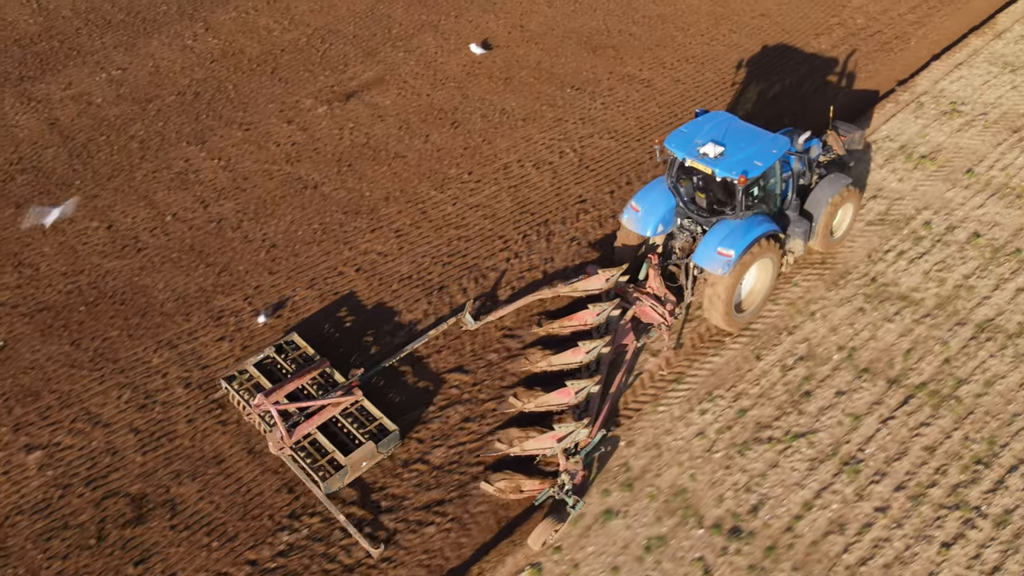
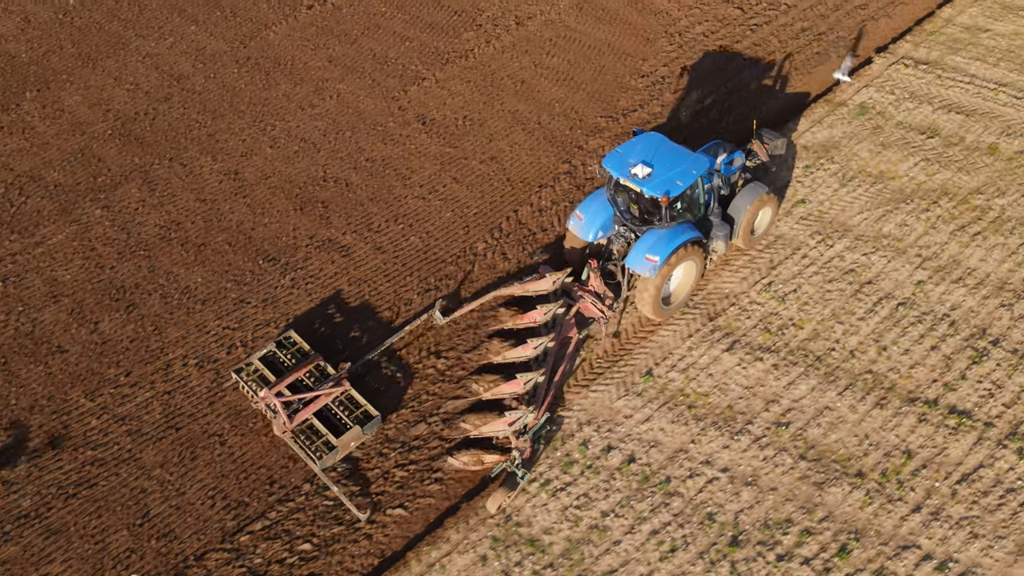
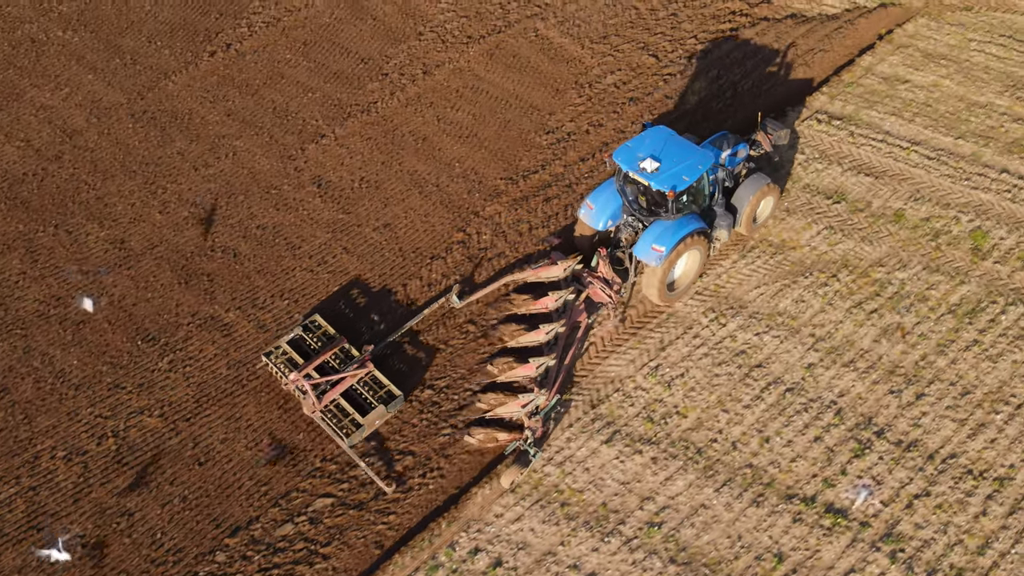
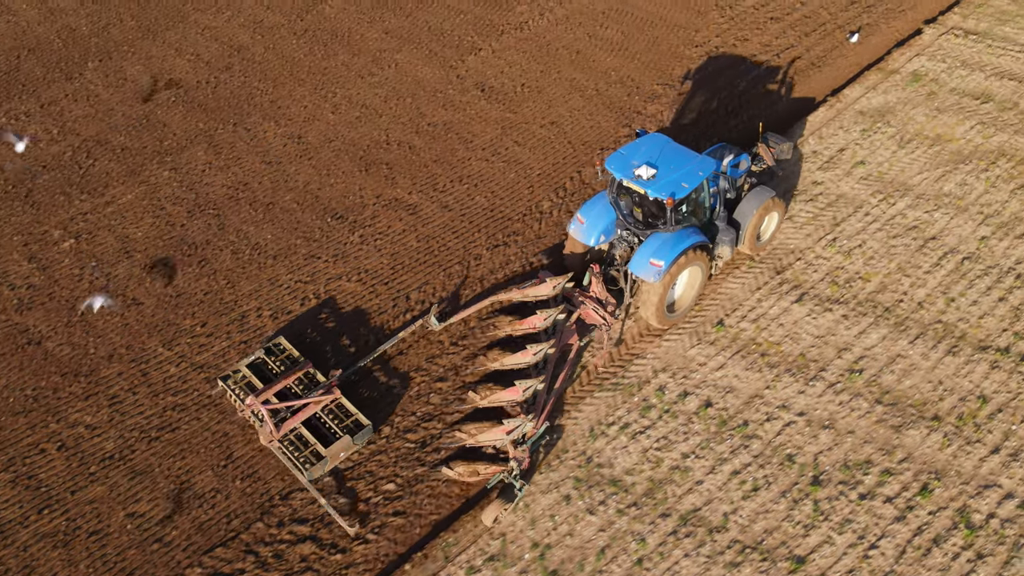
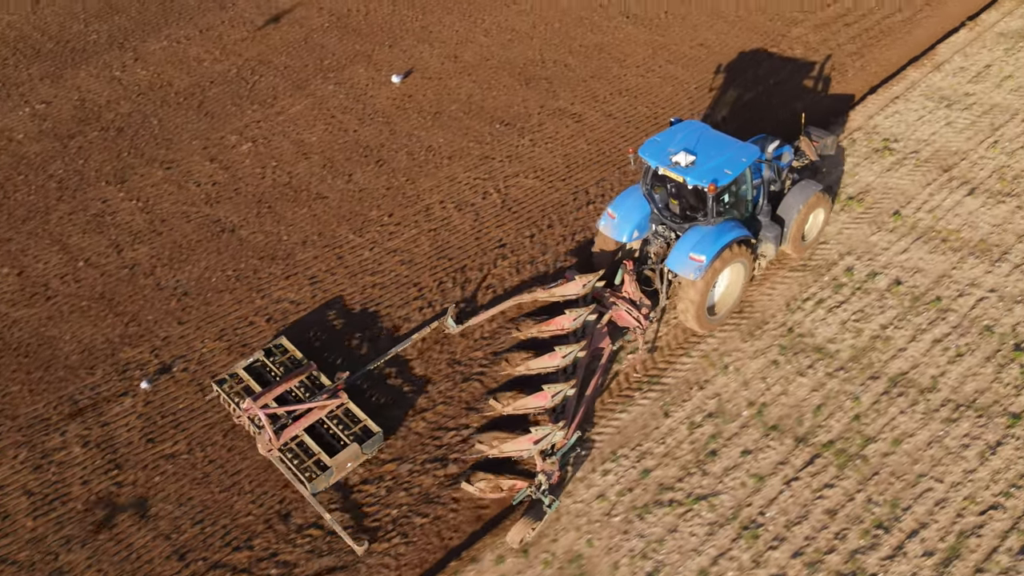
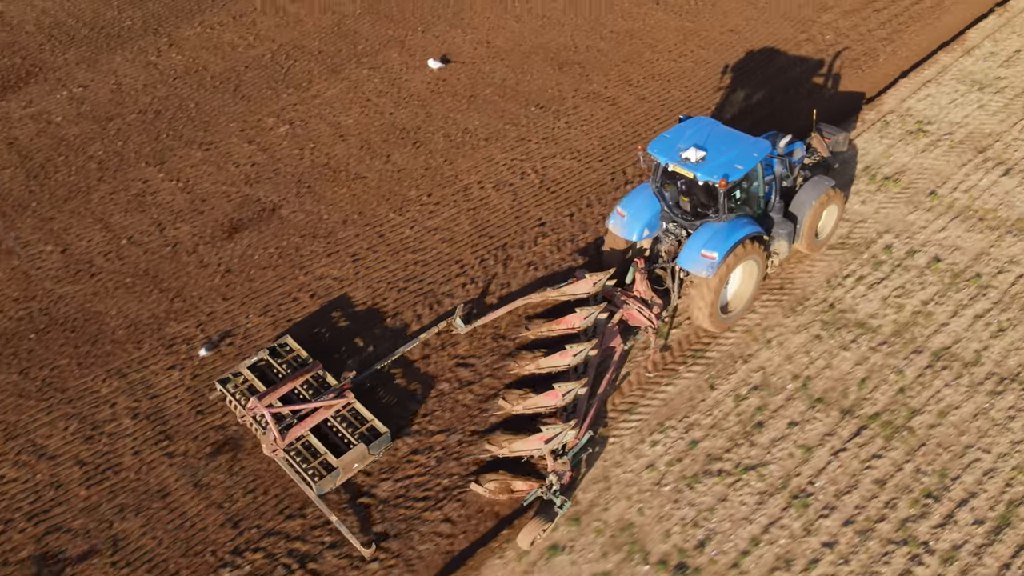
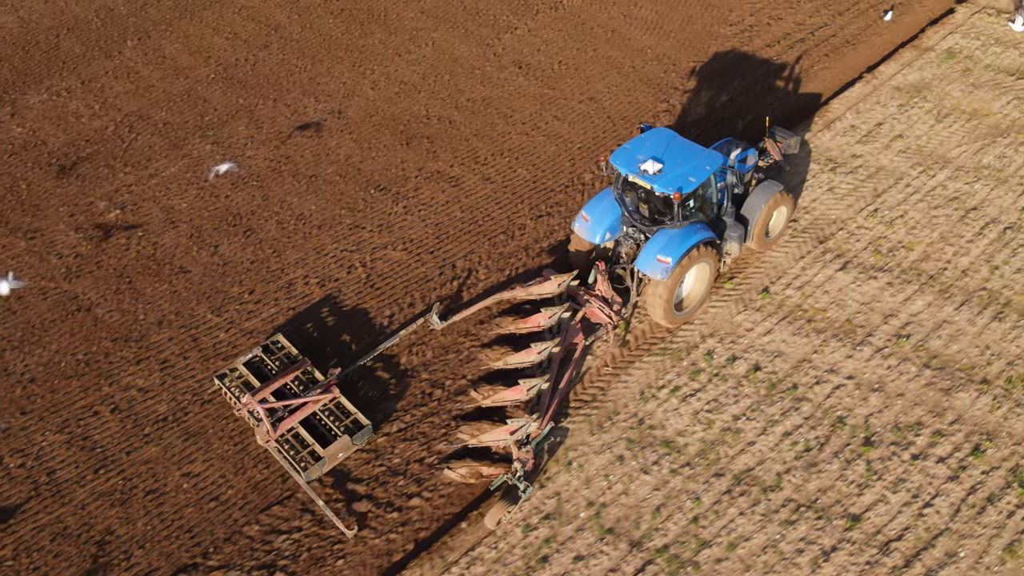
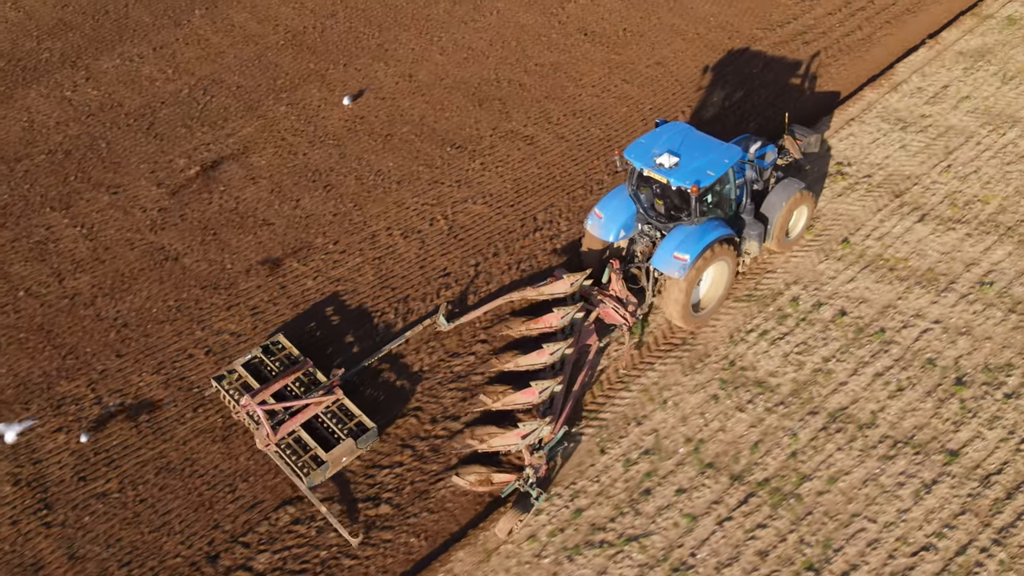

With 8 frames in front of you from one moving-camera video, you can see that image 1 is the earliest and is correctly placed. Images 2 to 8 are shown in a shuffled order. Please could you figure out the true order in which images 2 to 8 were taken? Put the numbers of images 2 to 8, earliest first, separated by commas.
6, 5, 8, 7, 4, 2, 3
